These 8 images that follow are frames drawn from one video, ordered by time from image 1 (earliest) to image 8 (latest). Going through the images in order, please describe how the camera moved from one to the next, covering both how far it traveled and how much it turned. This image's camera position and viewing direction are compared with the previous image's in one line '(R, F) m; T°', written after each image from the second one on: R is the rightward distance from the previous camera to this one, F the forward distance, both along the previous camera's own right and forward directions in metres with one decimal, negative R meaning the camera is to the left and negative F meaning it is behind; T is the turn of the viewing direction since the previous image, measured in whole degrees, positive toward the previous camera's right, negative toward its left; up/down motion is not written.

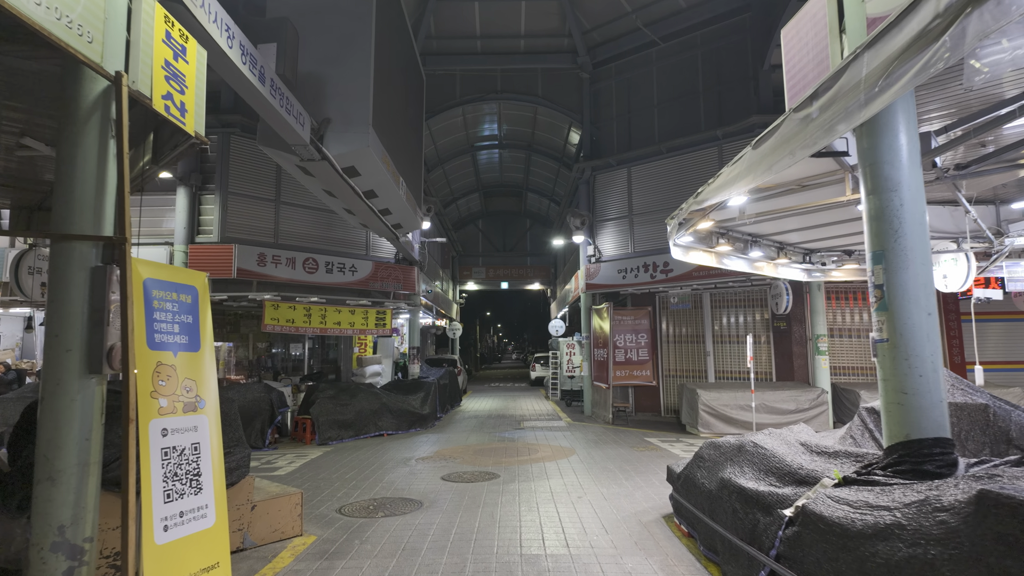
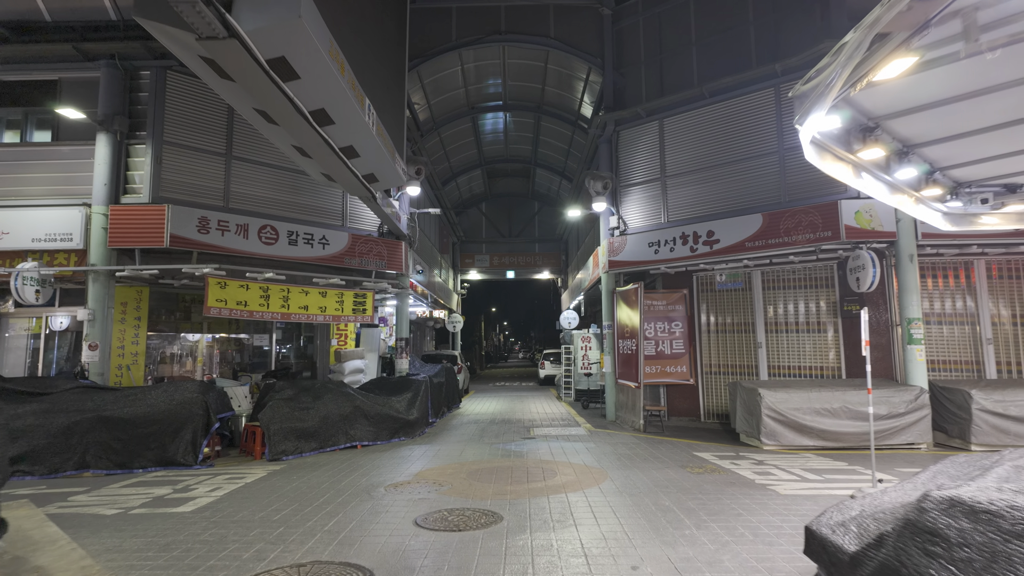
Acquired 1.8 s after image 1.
(0.0, +2.3) m; -1°
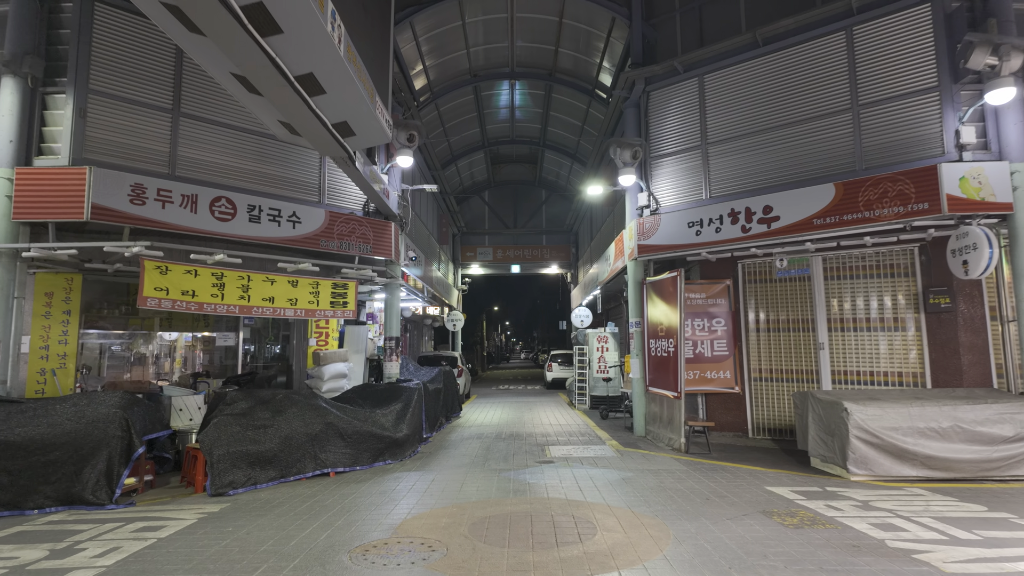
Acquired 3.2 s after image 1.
(-0.1, +1.8) m; 0°
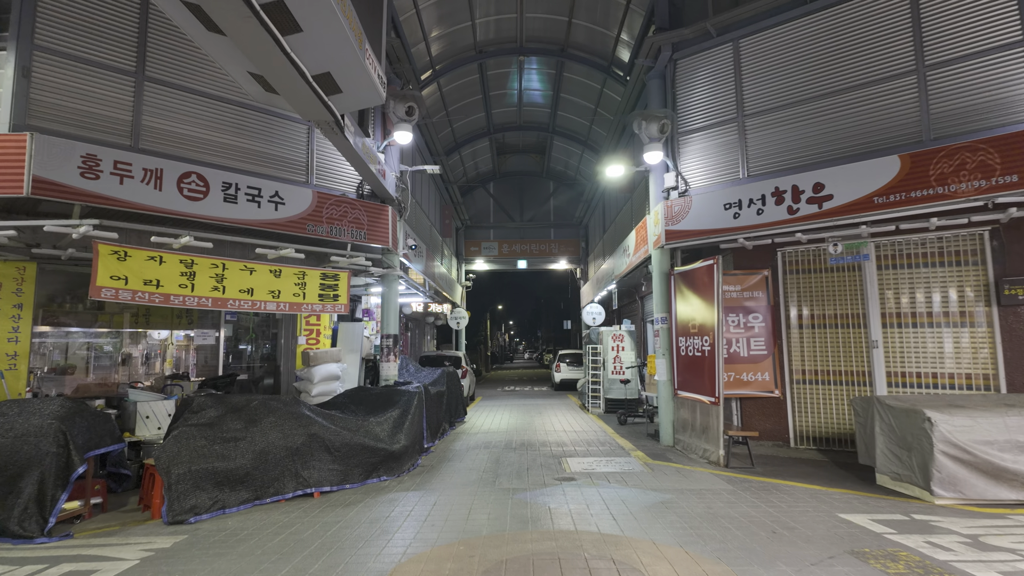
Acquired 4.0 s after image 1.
(-0.1, +1.0) m; 0°
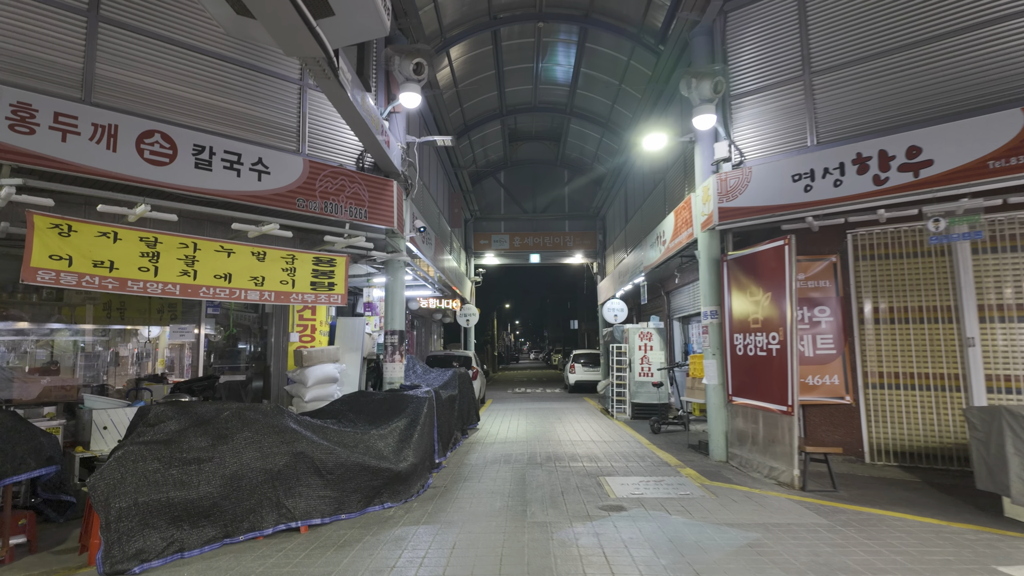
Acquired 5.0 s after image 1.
(-0.3, +1.2) m; 0°
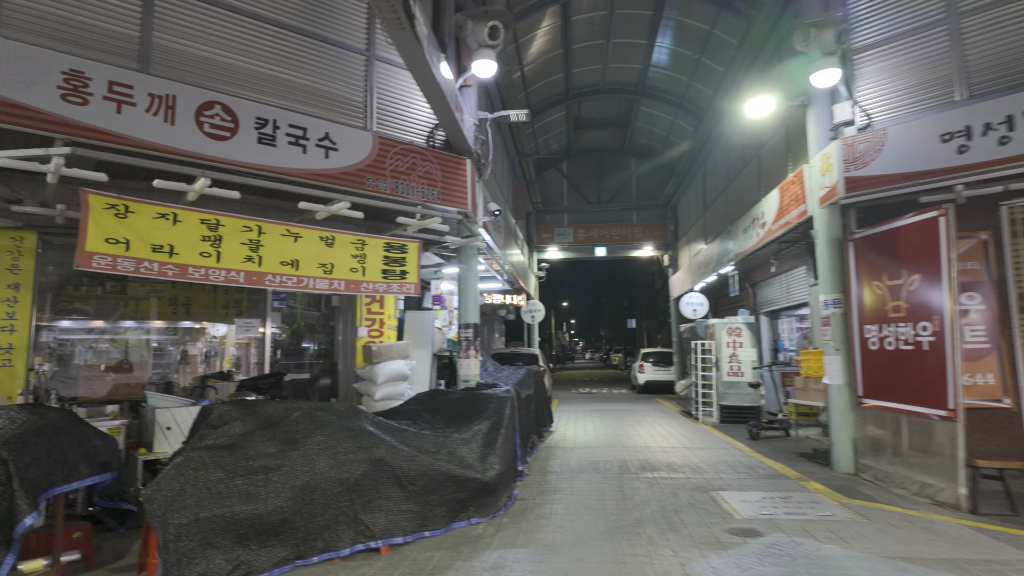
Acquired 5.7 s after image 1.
(-0.4, +0.7) m; -5°
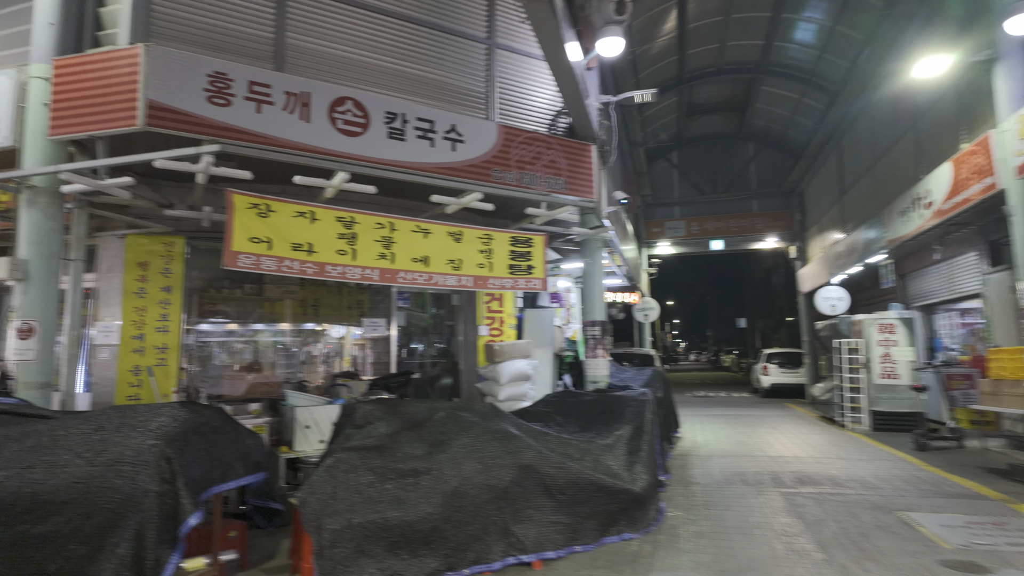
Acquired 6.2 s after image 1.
(-0.4, +0.3) m; -9°
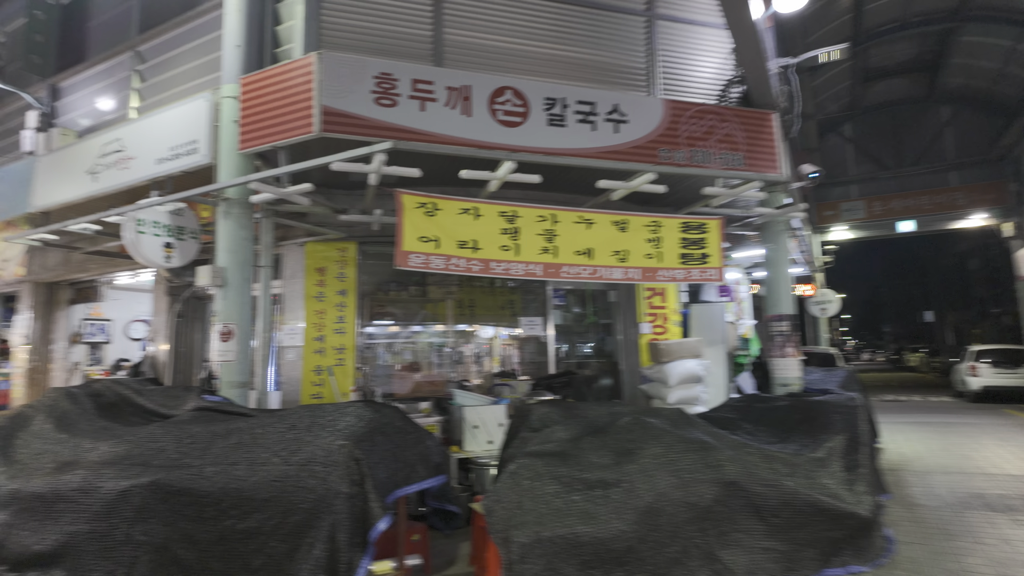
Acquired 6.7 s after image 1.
(-0.3, +0.3) m; -13°
